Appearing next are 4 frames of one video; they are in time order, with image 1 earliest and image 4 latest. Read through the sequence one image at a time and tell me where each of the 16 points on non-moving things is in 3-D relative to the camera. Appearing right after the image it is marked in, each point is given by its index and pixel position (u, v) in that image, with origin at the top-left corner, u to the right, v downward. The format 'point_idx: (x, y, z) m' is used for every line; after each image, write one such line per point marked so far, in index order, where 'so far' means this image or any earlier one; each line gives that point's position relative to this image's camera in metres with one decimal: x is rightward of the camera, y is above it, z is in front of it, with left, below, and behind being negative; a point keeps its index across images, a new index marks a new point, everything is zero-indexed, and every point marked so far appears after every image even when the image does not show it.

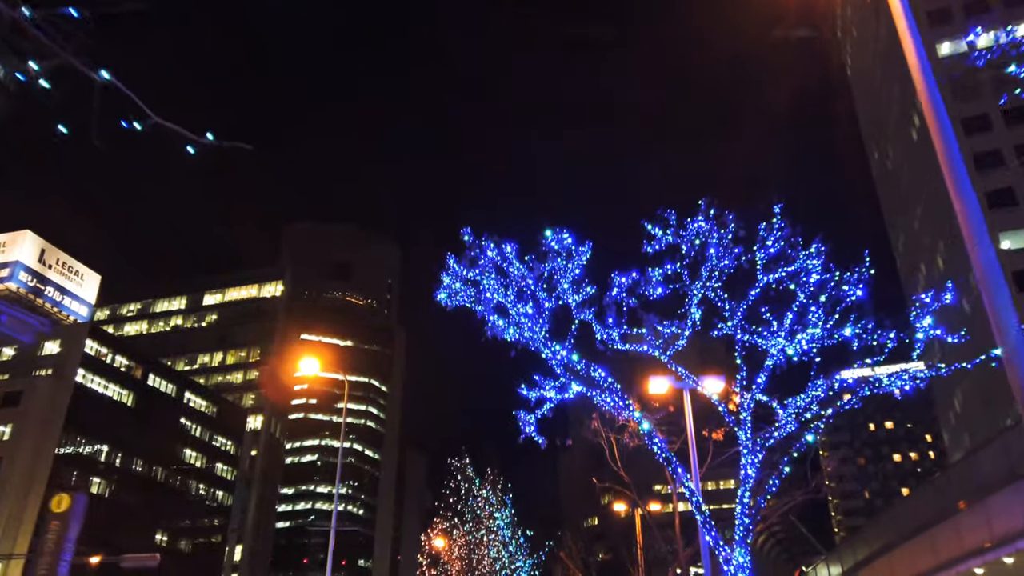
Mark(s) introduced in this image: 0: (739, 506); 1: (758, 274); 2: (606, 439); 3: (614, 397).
0: (+4.1, -4.0, +12.3) m
1: (+4.7, +0.3, +12.8) m
2: (+2.3, -3.7, +16.5) m
3: (+2.1, -2.2, +13.6) m
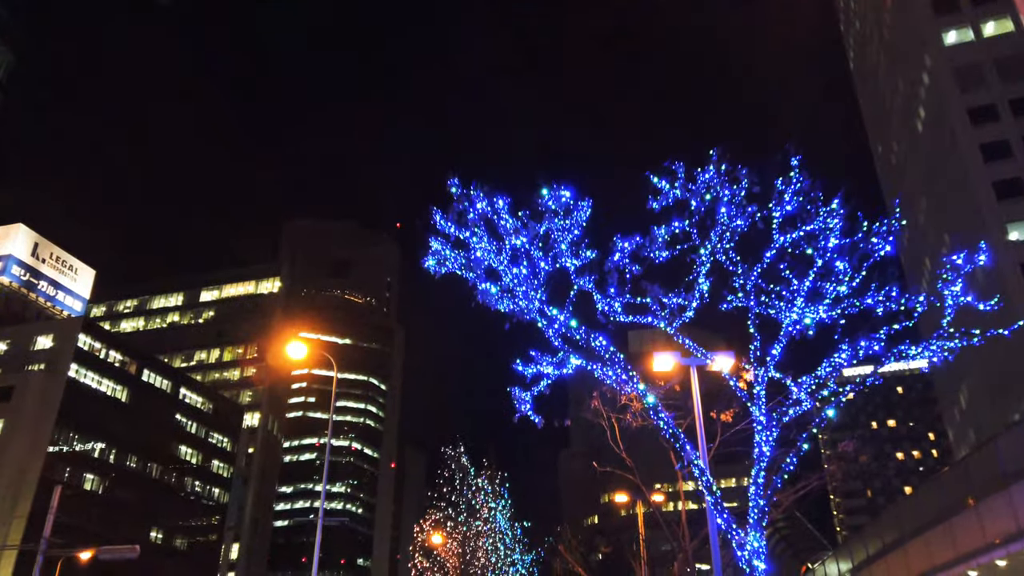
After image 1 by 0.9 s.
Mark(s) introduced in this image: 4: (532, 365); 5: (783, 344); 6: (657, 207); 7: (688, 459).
0: (+4.0, -3.3, +11.3) m
1: (+4.6, +0.9, +11.8) m
2: (+2.2, -3.0, +15.5) m
3: (+1.9, -1.5, +12.5) m
4: (+0.4, -1.6, +14.2) m
5: (+5.0, -1.1, +12.5) m
6: (+2.4, +1.3, +11.1) m
7: (+3.0, -2.9, +11.6) m
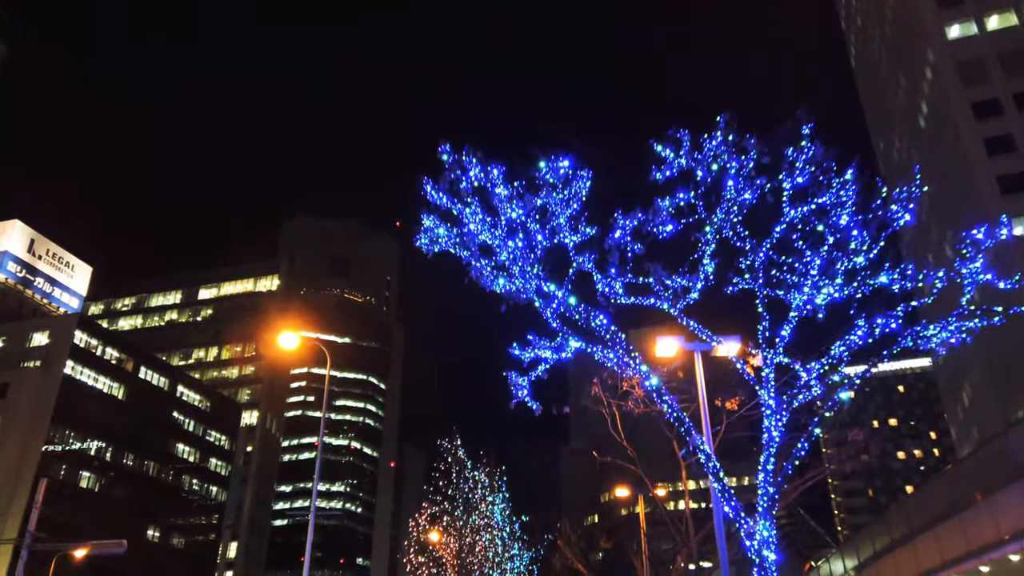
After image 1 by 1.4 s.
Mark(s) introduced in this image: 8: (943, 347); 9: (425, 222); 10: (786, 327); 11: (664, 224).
0: (+4.0, -2.9, +10.7) m
1: (+4.5, +1.3, +11.2) m
2: (+2.1, -2.6, +14.9) m
3: (+1.9, -1.1, +11.9) m
4: (+0.4, -1.2, +13.6) m
5: (+5.0, -0.7, +11.9) m
6: (+2.3, +1.7, +10.5) m
7: (+3.0, -2.6, +11.0) m
8: (+7.6, -1.0, +11.9) m
9: (-1.6, +1.2, +12.2) m
10: (+4.8, -0.7, +11.8) m
11: (+2.5, +1.1, +11.1) m
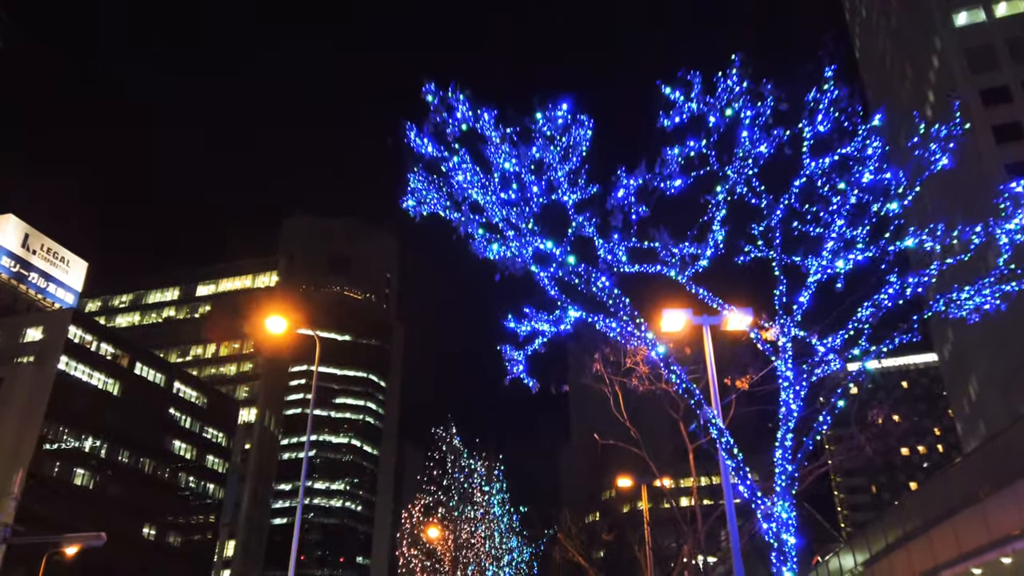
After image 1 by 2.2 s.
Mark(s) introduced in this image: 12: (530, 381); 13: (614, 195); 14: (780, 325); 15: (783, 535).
0: (+3.9, -2.3, +9.7) m
1: (+4.4, +1.9, +10.2) m
2: (+2.0, -2.0, +13.9) m
3: (+1.8, -0.5, +11.0) m
4: (+0.3, -0.6, +12.6) m
5: (+4.9, -0.1, +11.0) m
6: (+2.2, +2.3, +9.5) m
7: (+2.9, -2.0, +10.1) m
8: (+7.5, -0.4, +10.9) m
9: (-1.7, +1.8, +11.2) m
10: (+4.7, -0.1, +10.9) m
11: (+2.4, +1.7, +10.1) m
12: (+0.3, -1.7, +12.7) m
13: (+1.7, +1.6, +11.3) m
14: (+4.3, -0.6, +10.9) m
15: (+3.8, -3.4, +9.4) m
